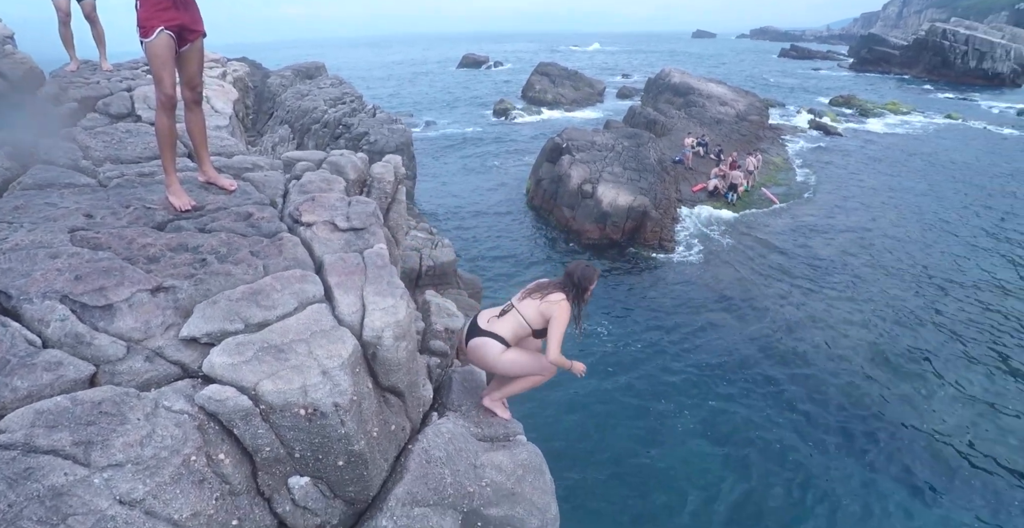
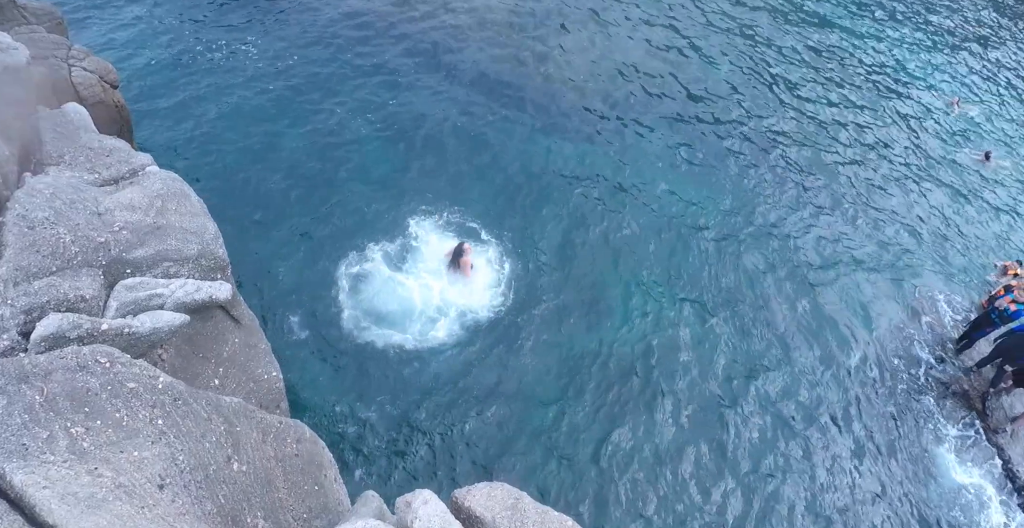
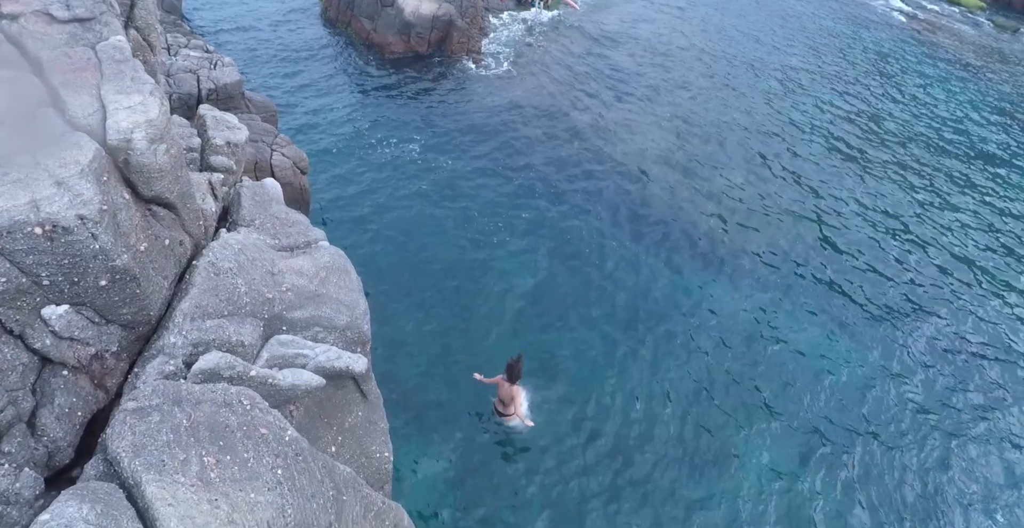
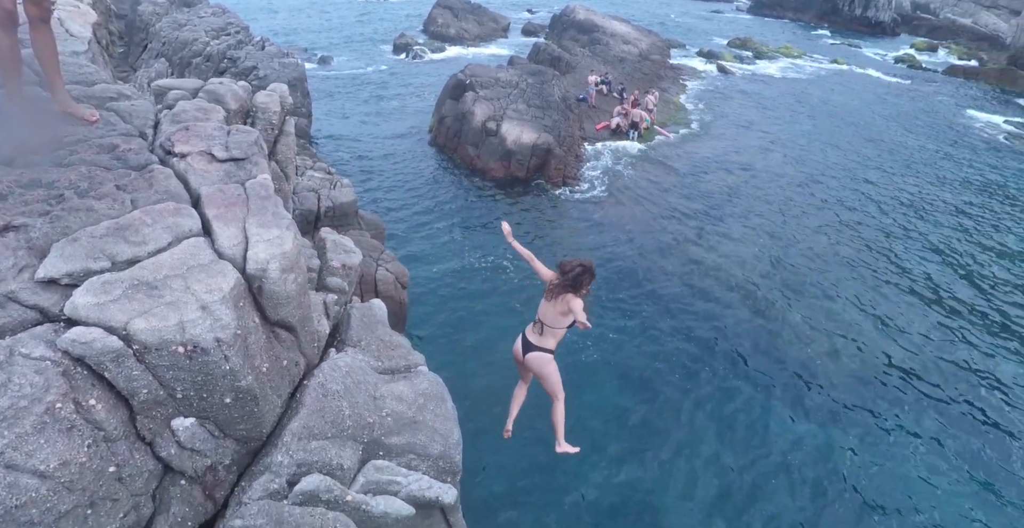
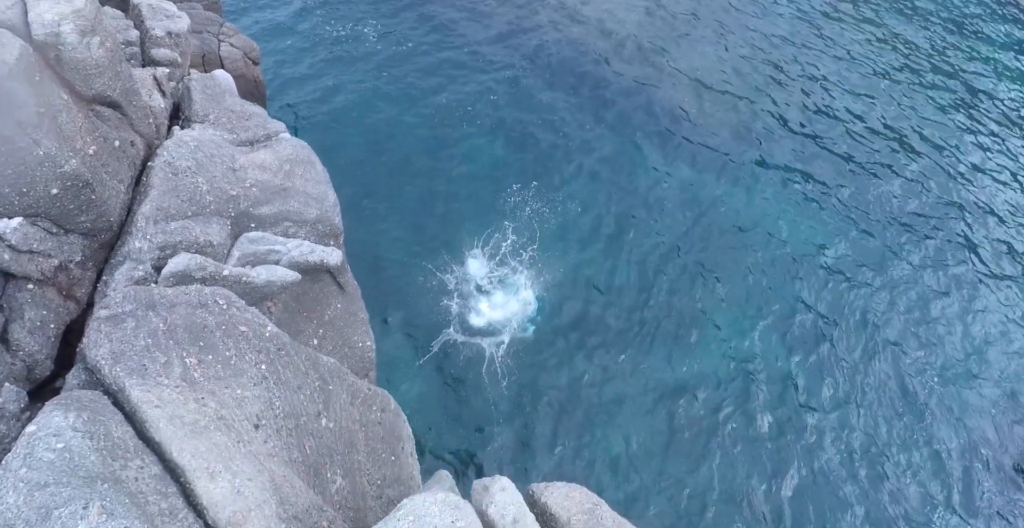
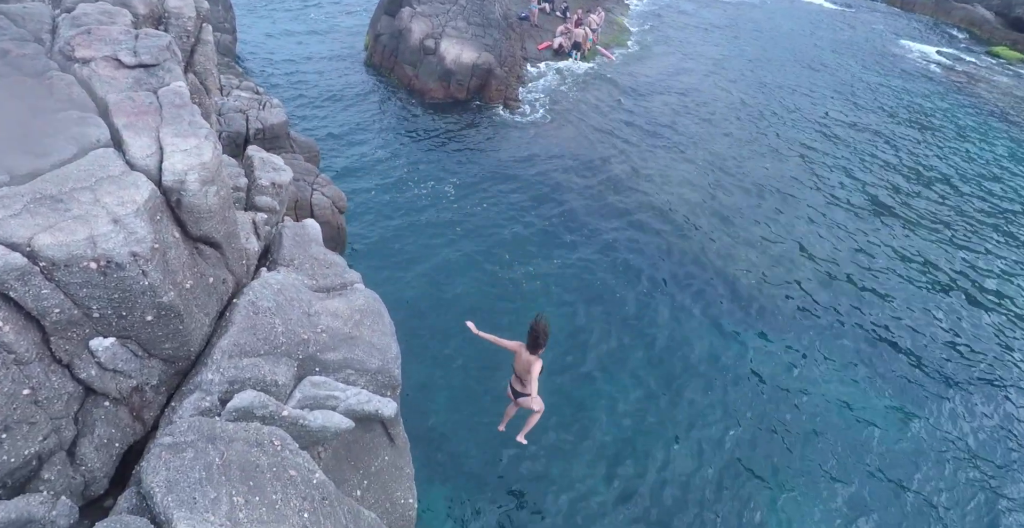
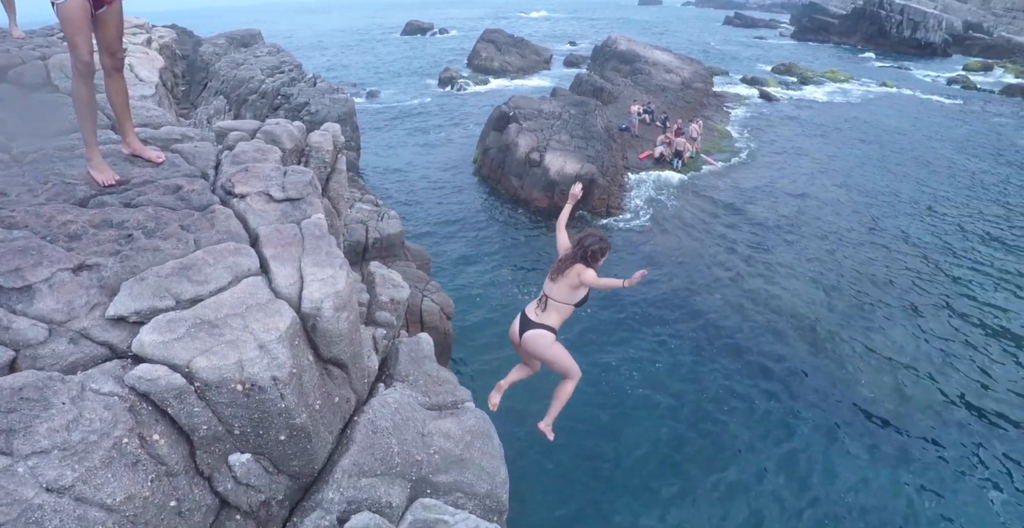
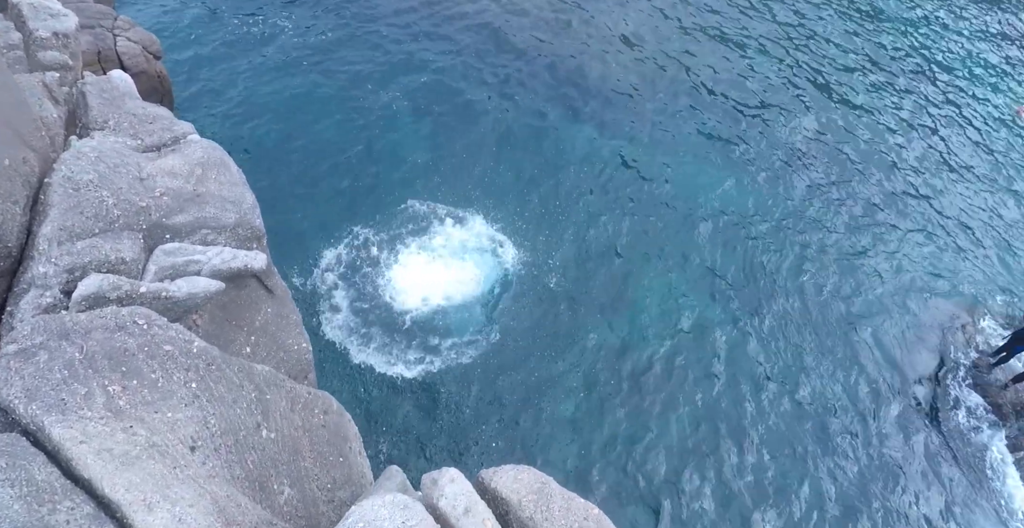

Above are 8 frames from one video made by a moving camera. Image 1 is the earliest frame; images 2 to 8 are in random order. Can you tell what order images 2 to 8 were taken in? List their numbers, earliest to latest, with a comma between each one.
7, 4, 6, 3, 5, 8, 2
